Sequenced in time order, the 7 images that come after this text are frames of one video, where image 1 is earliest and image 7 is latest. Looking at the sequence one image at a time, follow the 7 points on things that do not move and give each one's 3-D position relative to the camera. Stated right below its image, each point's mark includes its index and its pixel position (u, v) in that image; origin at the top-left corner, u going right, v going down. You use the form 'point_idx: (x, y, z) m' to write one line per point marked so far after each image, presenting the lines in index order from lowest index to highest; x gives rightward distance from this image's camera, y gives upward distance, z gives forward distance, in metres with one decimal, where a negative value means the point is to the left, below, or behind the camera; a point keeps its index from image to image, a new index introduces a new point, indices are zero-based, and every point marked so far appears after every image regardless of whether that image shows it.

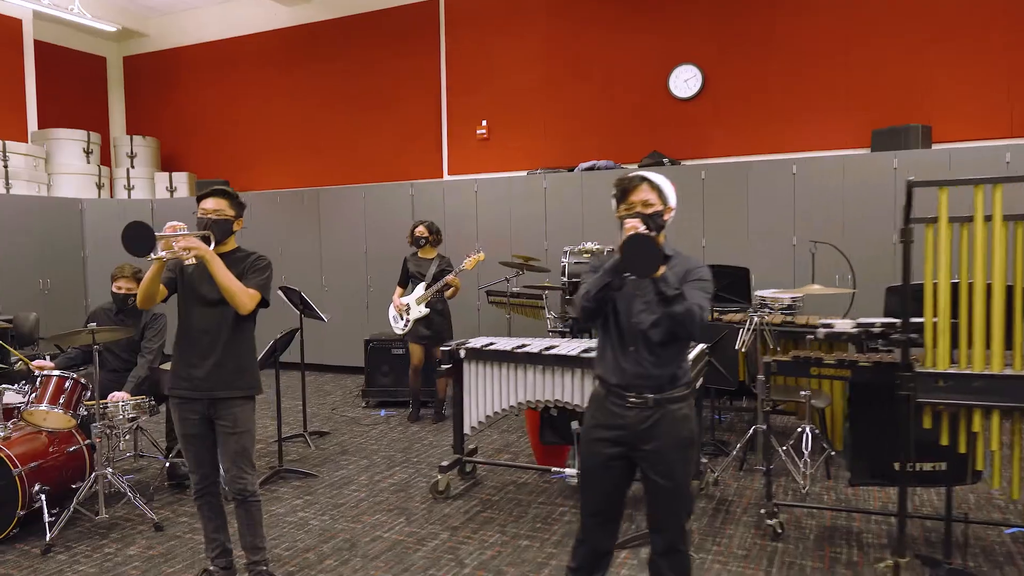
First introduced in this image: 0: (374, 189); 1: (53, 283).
0: (-1.4, +1.1, +7.4) m
1: (-5.3, 0.0, +8.3) m
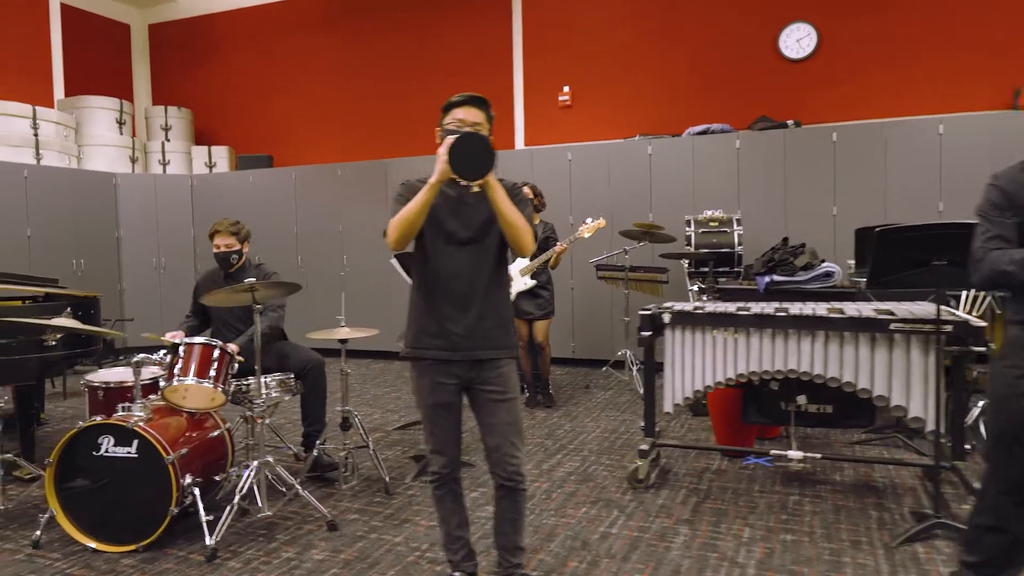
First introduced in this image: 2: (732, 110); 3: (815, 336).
0: (-0.6, +1.3, +6.8) m
1: (-4.5, +0.2, +7.5) m
2: (+2.0, +1.6, +6.6) m
3: (+1.3, -0.2, +3.1) m
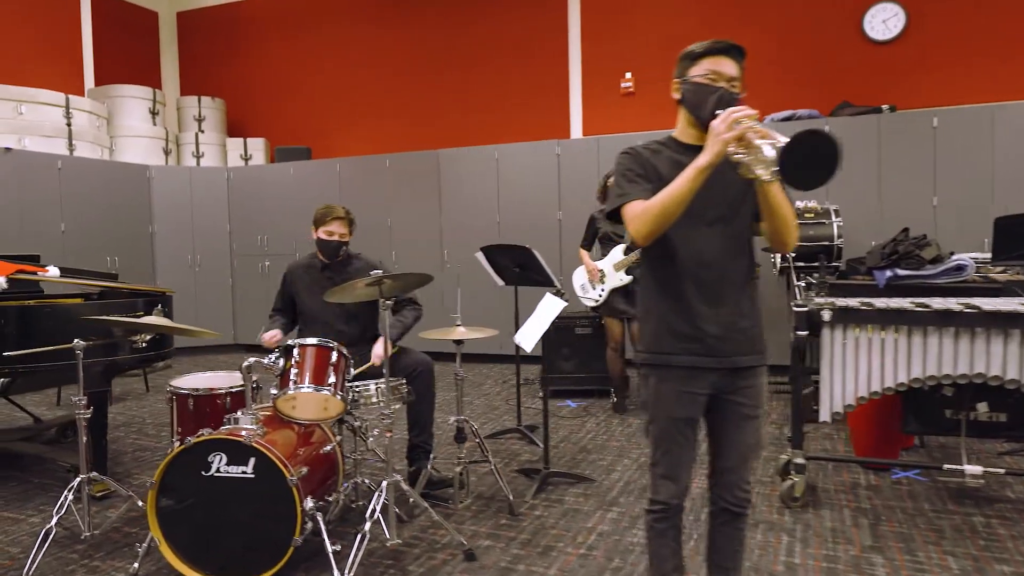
0: (0.0, +1.3, +6.5) m
1: (-3.9, +0.3, +7.2) m
2: (+2.6, +1.7, +6.3) m
3: (+1.9, -0.2, +2.7) m
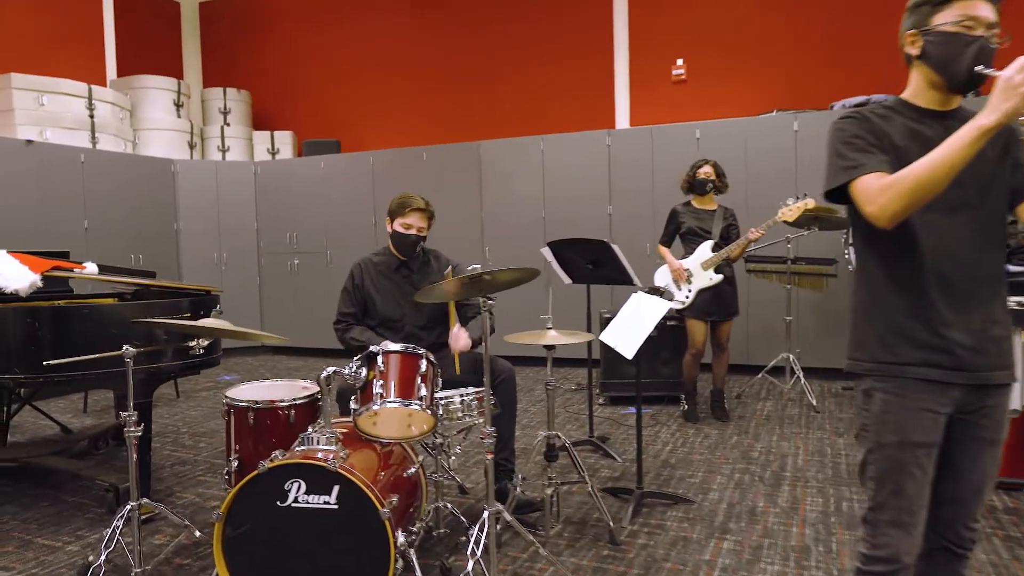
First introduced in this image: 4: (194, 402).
0: (+0.4, +1.3, +6.1) m
1: (-3.5, +0.3, +6.8) m
2: (+3.0, +1.7, +5.9) m
3: (+2.2, -0.2, +2.3) m
4: (-2.3, -0.8, +5.1) m
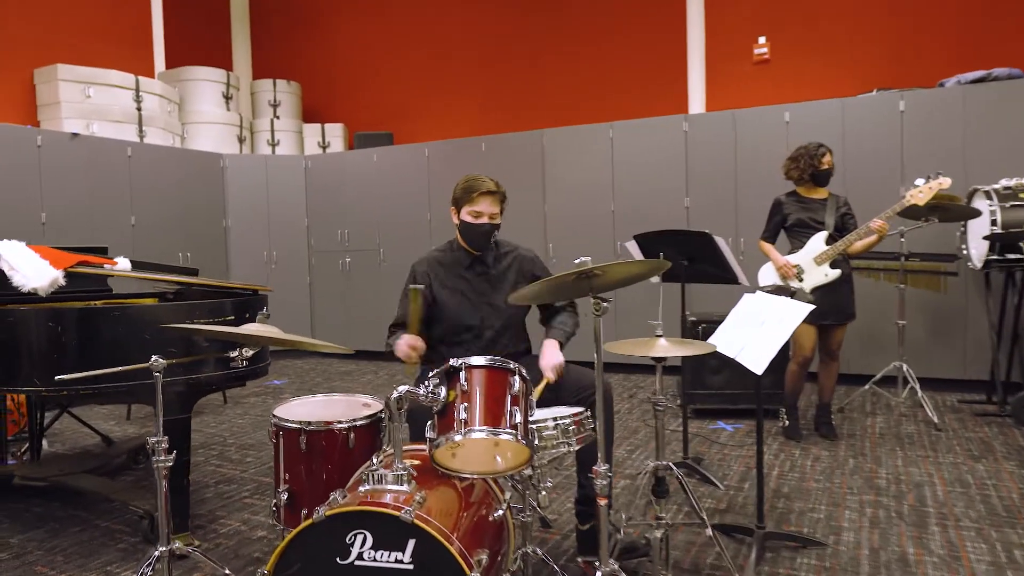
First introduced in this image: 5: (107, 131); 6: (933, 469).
0: (+0.9, +1.3, +5.6) m
1: (-2.9, +0.3, +6.6) m
2: (+3.5, +1.7, +5.2) m
3: (+2.5, -0.2, +1.7) m
4: (-1.8, -0.8, +4.8) m
5: (-3.3, +1.3, +5.9) m
6: (+1.9, -0.8, +3.3) m
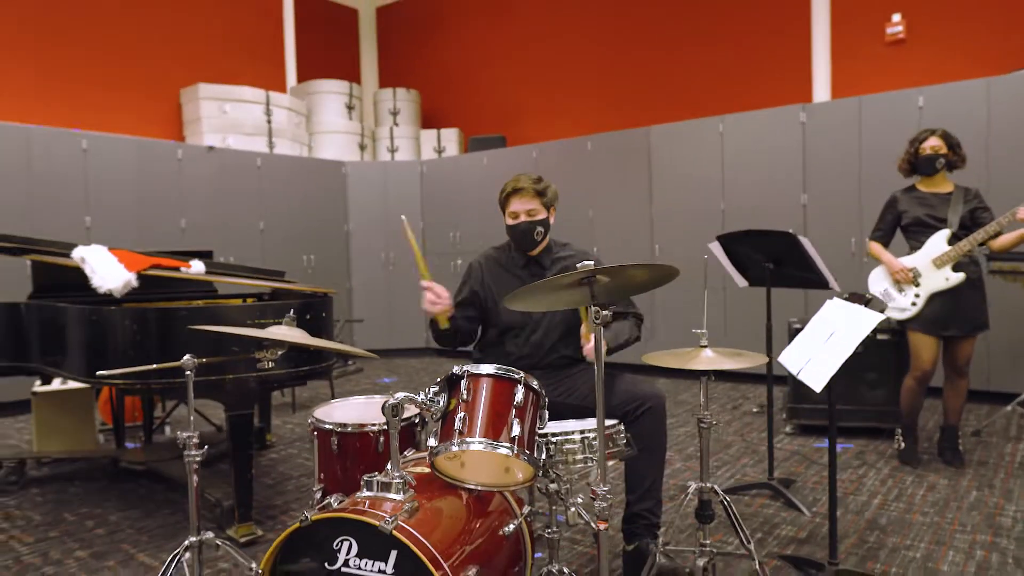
0: (+1.7, +1.3, +5.3) m
1: (-1.9, +0.3, +7.0) m
2: (+4.1, +1.6, +4.4) m
3: (+2.5, -0.2, +1.1) m
4: (-1.2, -0.8, +5.0) m
5: (-2.4, +1.3, +6.4) m
6: (+2.2, -0.9, +2.8) m
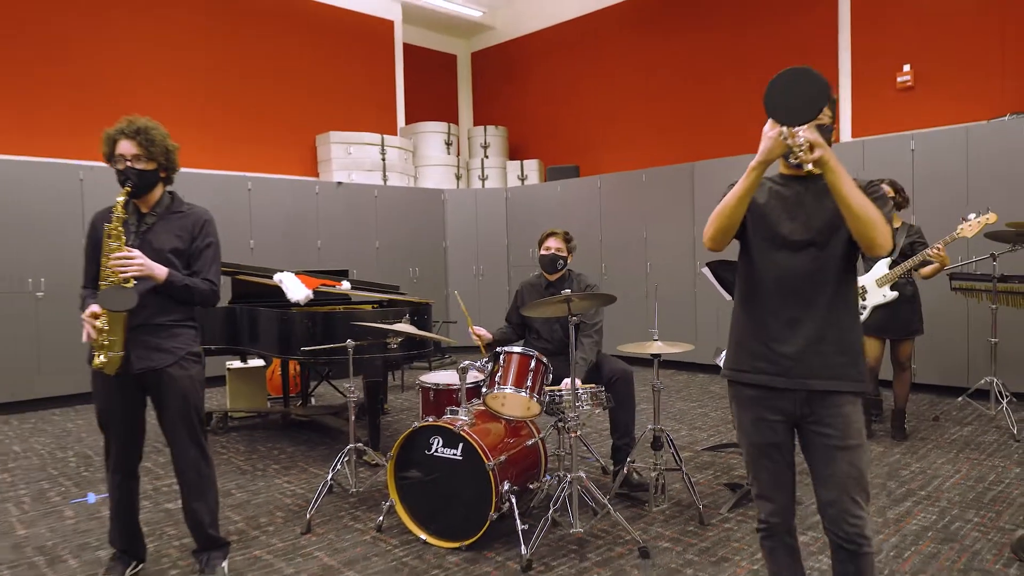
0: (+2.2, +1.2, +6.3) m
1: (-1.1, +0.2, +8.5) m
2: (+4.5, +1.5, +5.1) m
3: (+2.4, -0.3, +2.1) m
4: (-0.6, -0.9, +6.4) m
5: (-1.7, +1.2, +8.0) m
6: (+2.4, -0.9, +3.7) m
